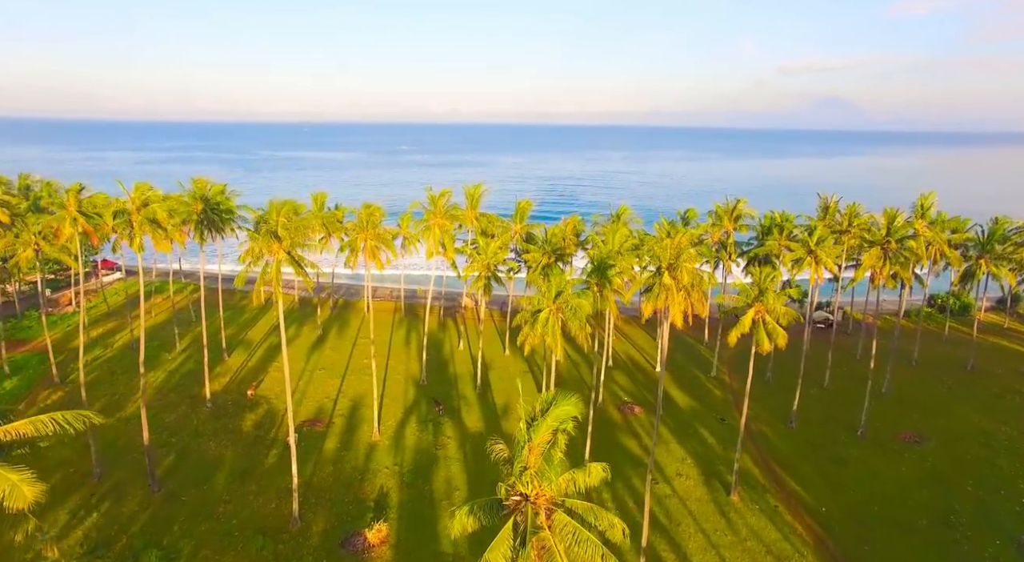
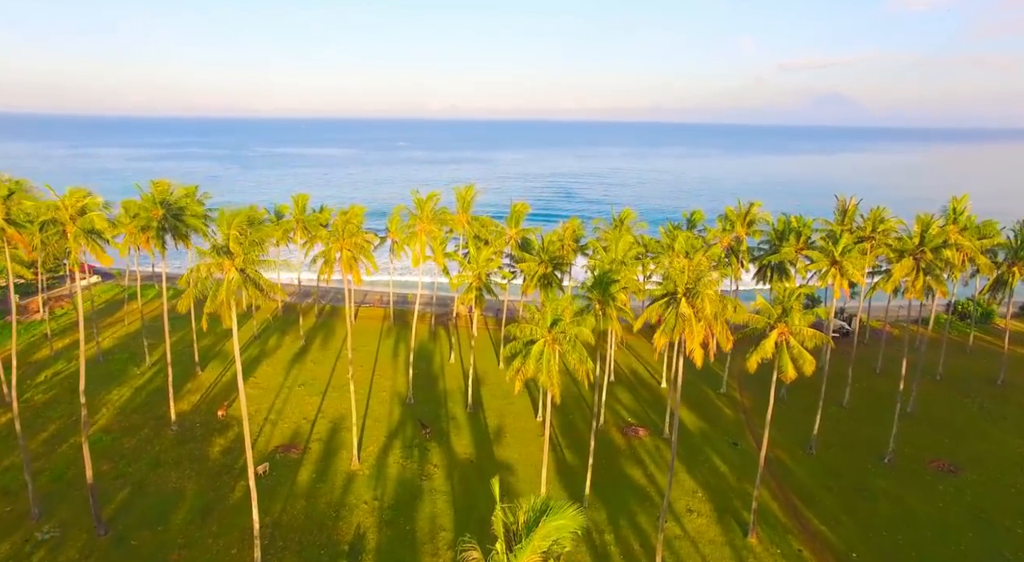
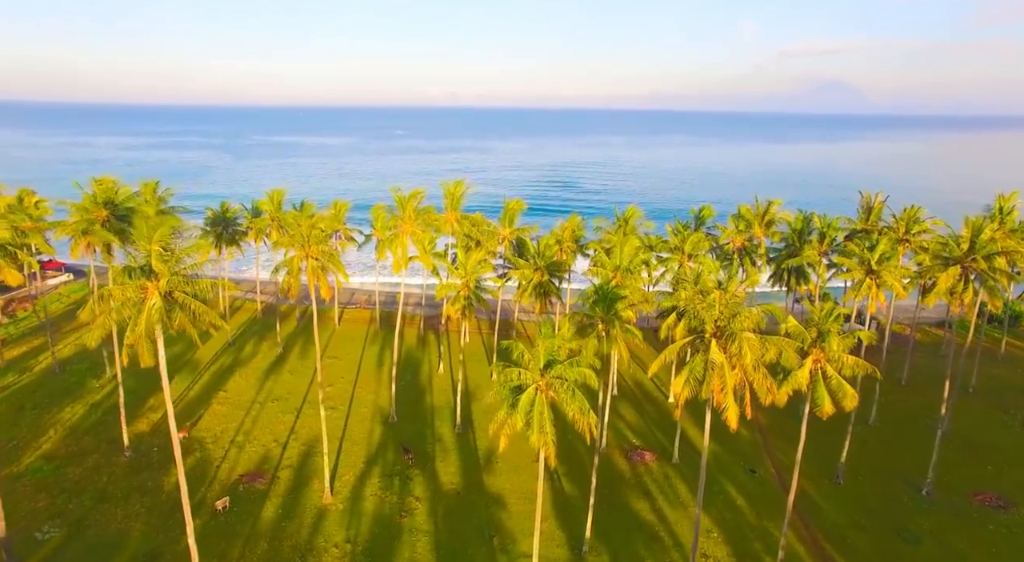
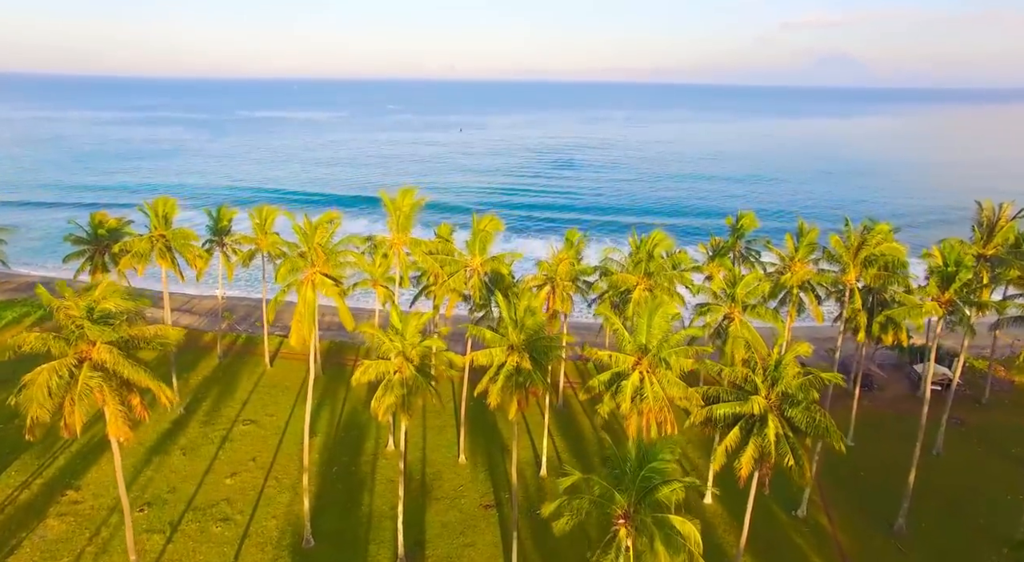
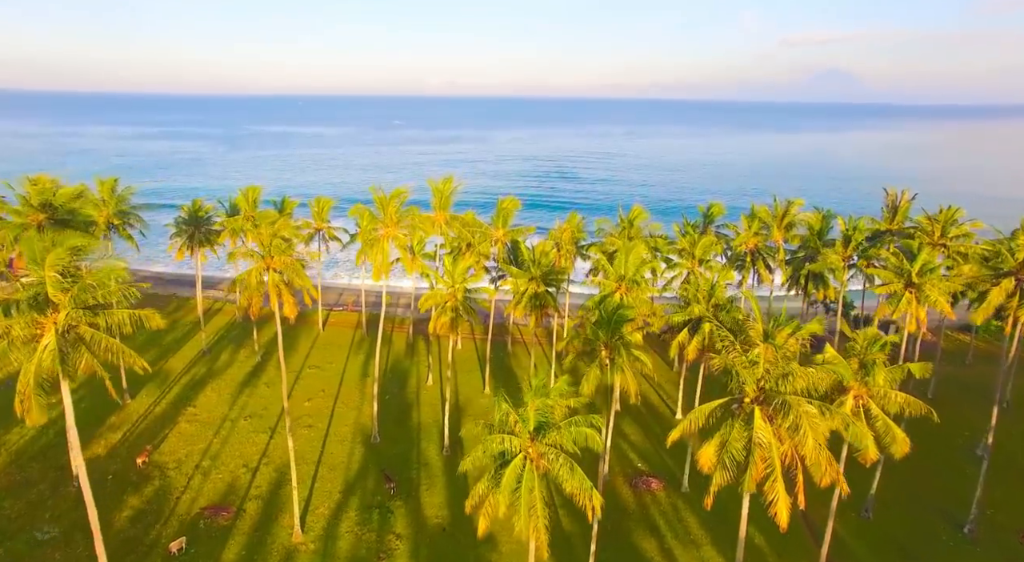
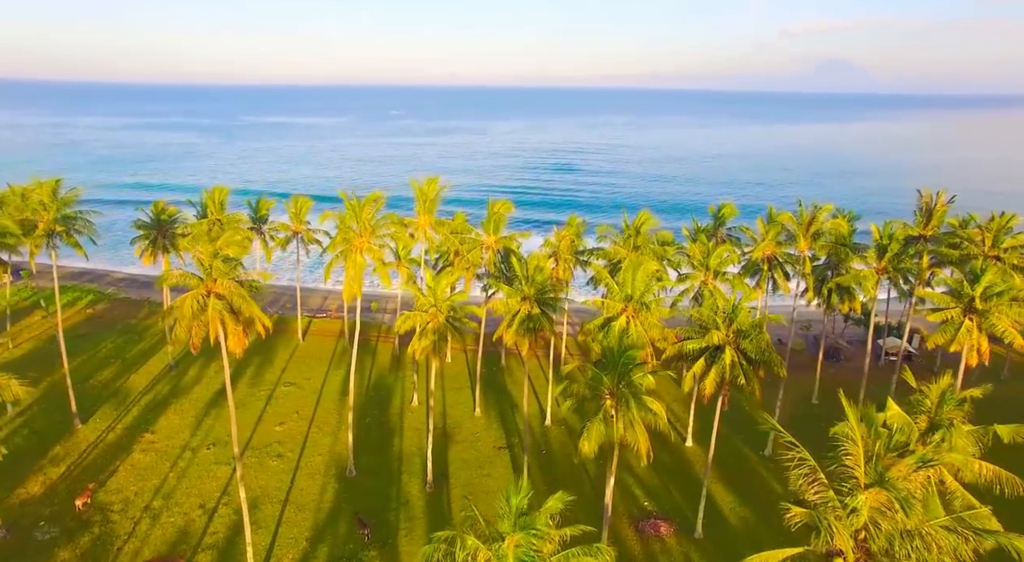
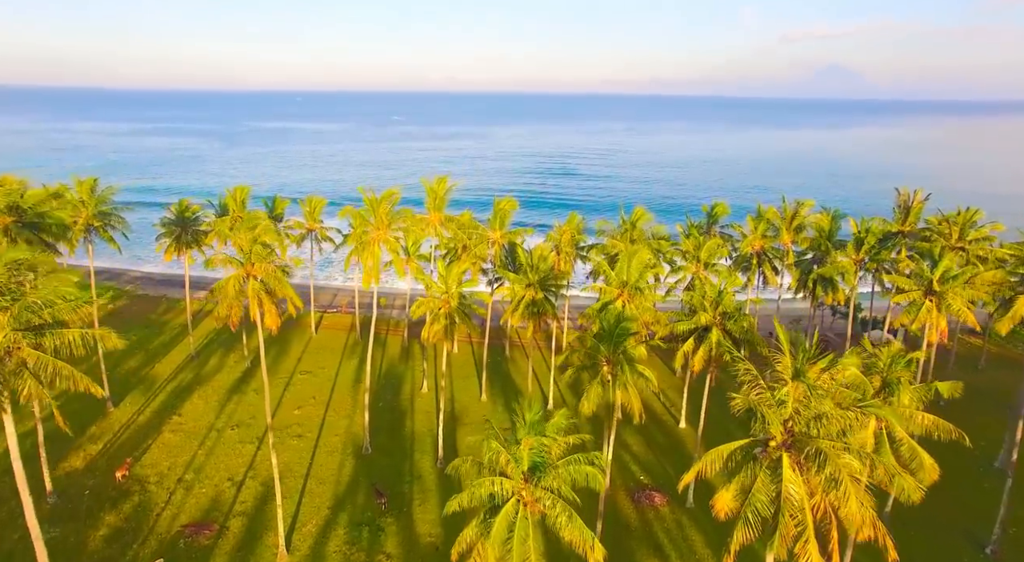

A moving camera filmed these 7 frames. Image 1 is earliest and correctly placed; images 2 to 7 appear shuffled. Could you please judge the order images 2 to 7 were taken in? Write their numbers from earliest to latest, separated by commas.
2, 3, 5, 7, 6, 4
